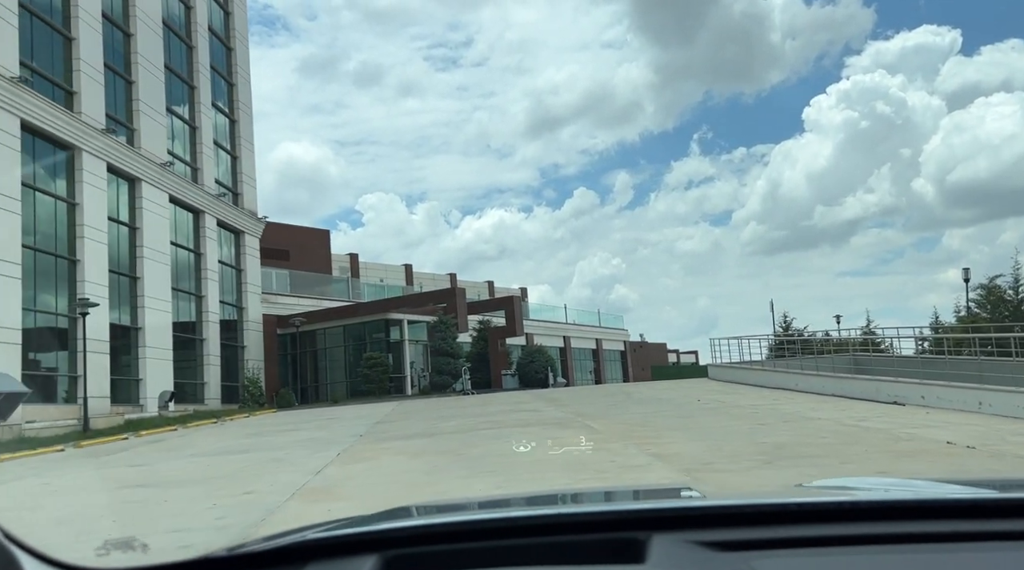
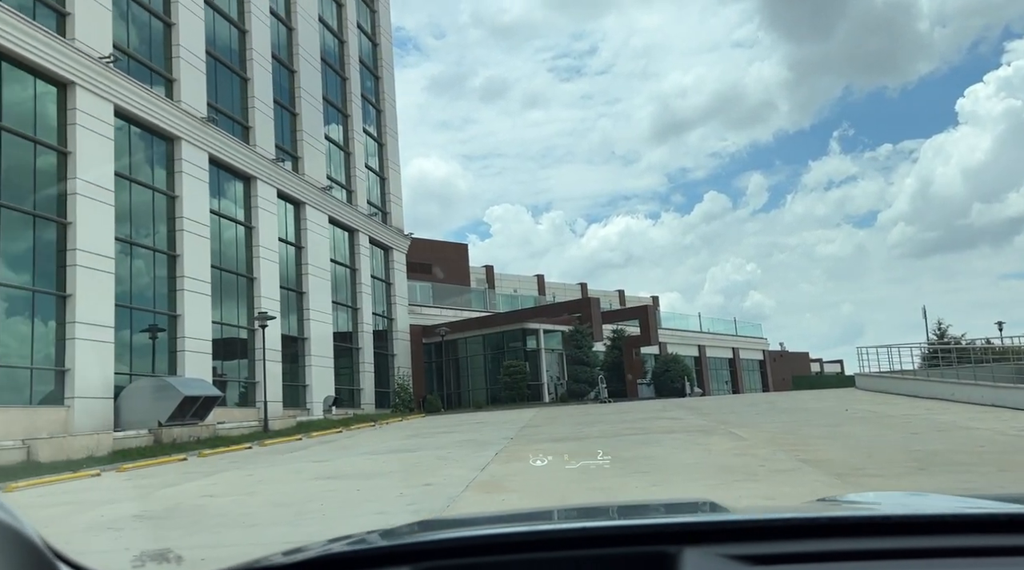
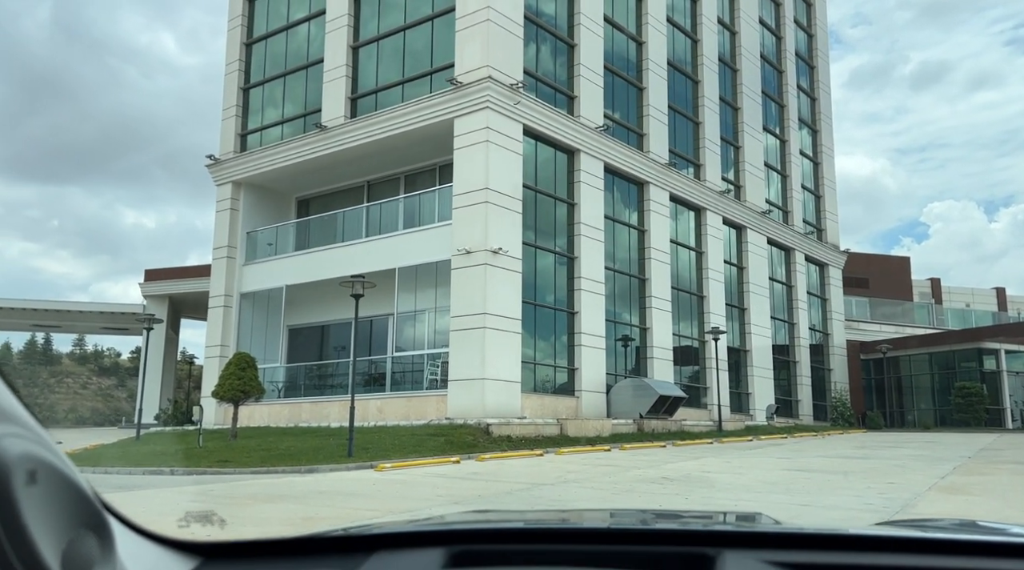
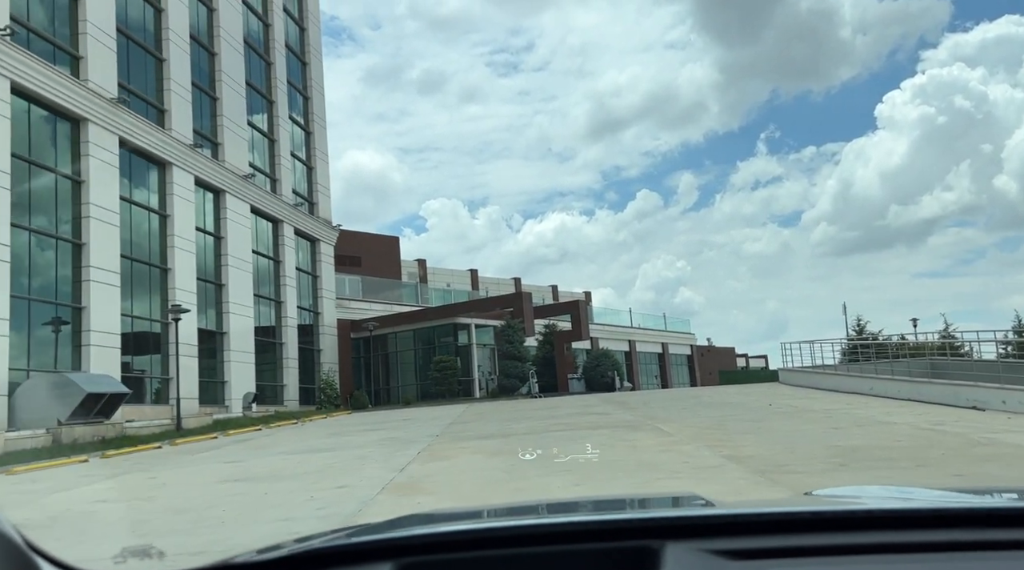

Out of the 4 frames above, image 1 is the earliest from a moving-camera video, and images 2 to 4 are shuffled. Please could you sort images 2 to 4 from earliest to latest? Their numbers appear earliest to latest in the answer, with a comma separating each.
4, 2, 3
